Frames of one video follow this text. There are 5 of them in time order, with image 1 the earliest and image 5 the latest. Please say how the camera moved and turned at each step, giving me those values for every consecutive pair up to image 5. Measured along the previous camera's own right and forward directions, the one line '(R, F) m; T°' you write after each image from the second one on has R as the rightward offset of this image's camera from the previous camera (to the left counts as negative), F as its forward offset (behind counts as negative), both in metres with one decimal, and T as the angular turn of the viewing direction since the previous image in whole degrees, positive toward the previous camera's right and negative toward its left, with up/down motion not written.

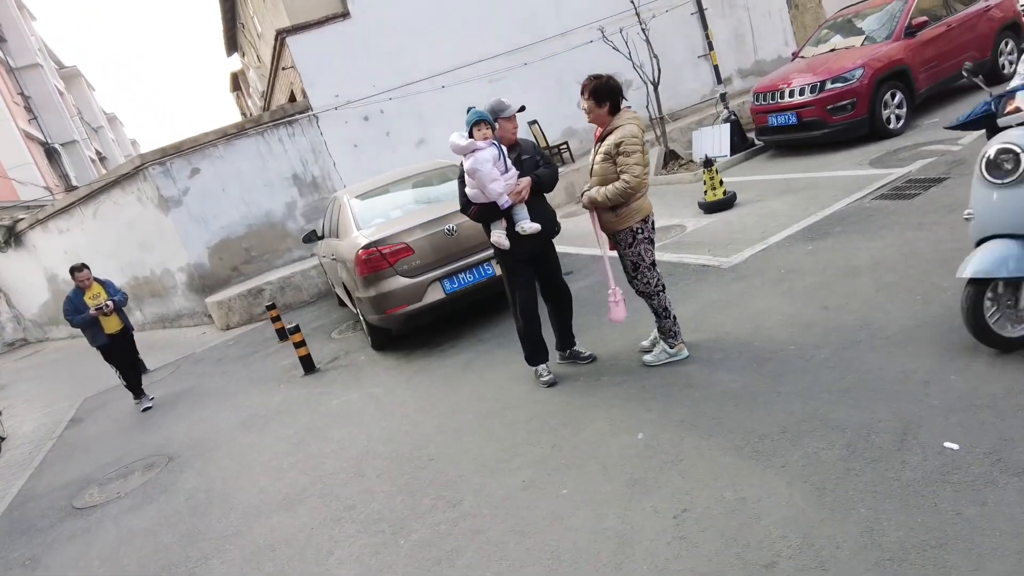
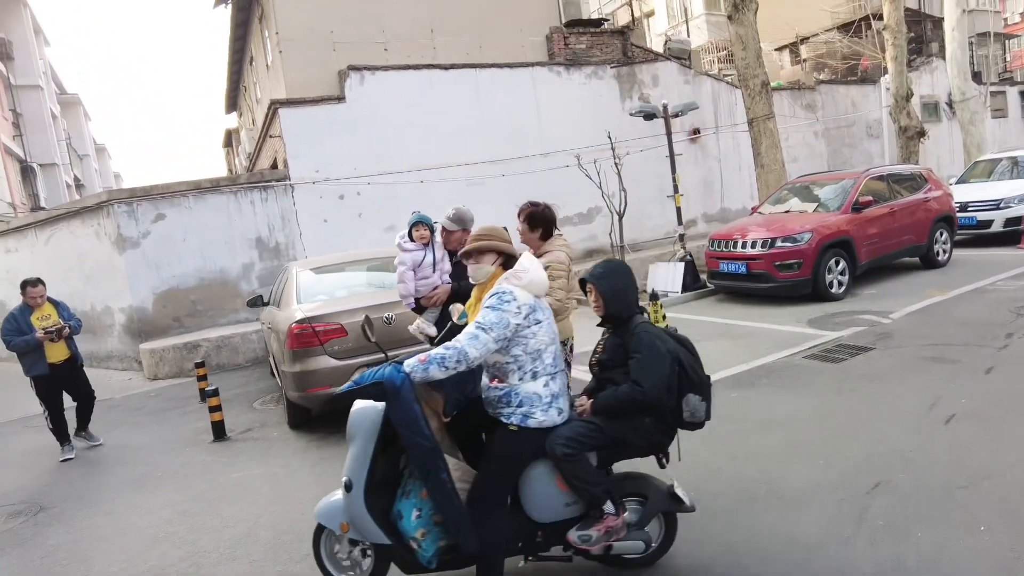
(+0.2, -0.1) m; +2°
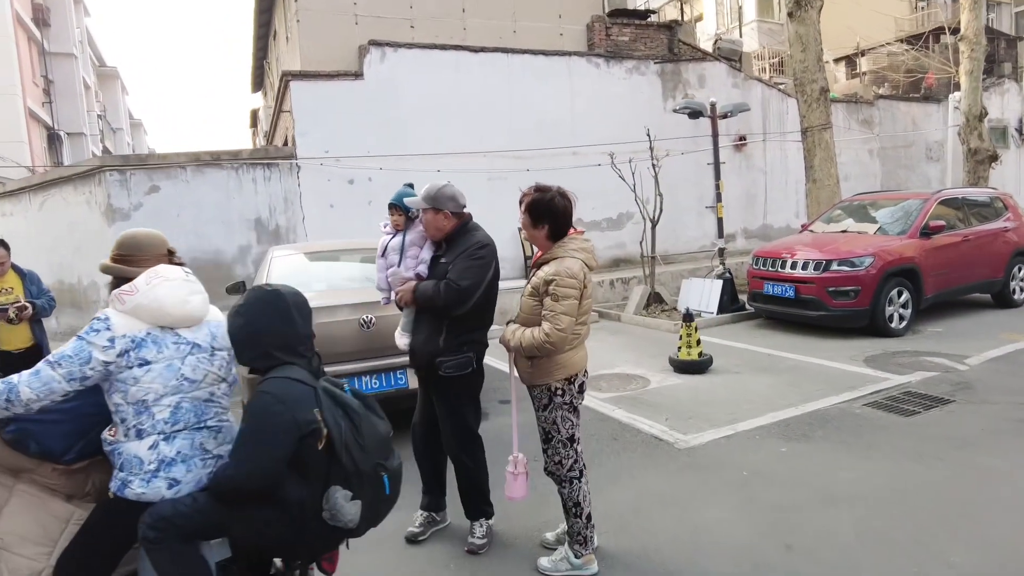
(+0.1, +0.9) m; -2°
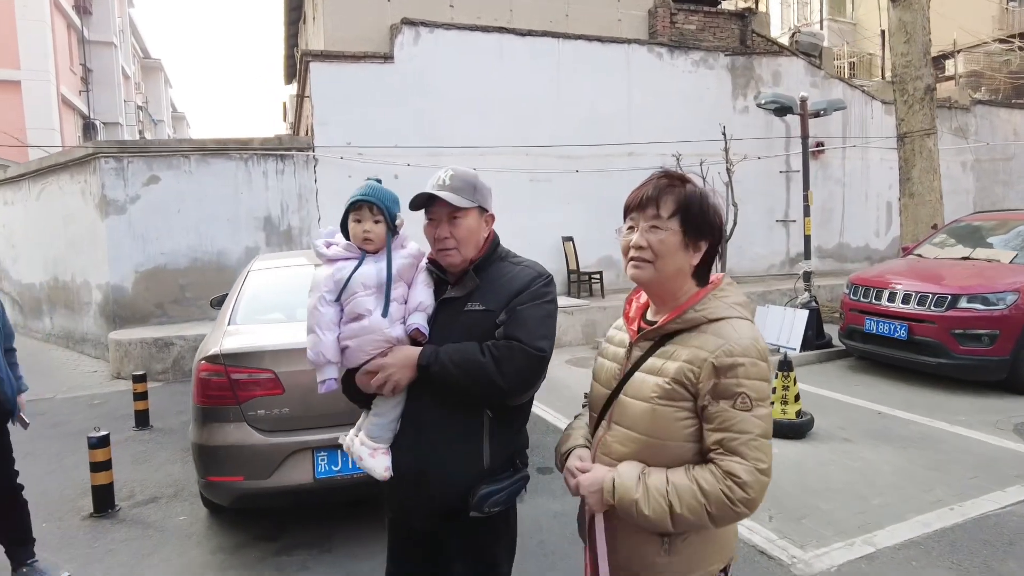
(-0.1, +1.3) m; -3°
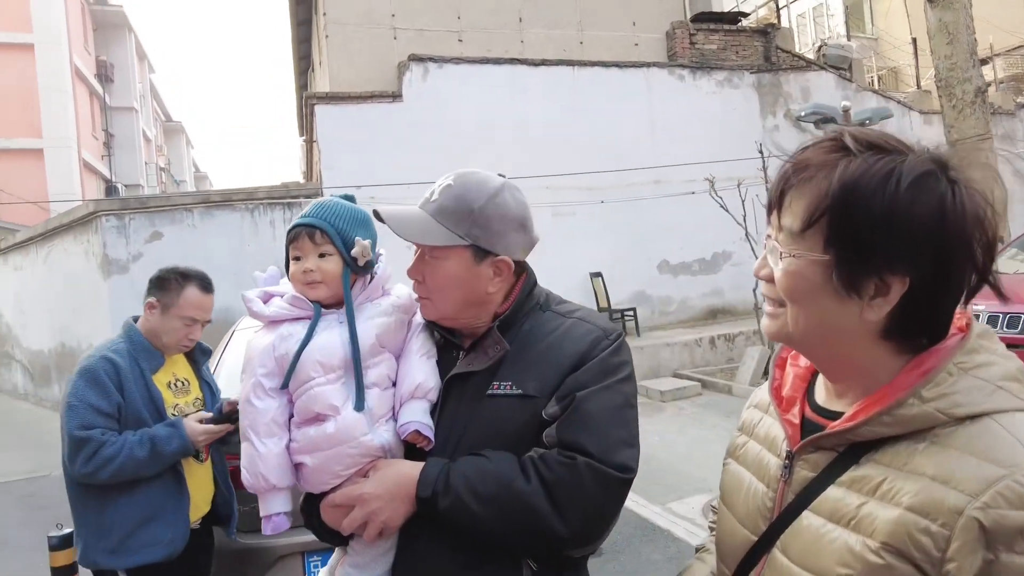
(0.0, +0.6) m; -2°
